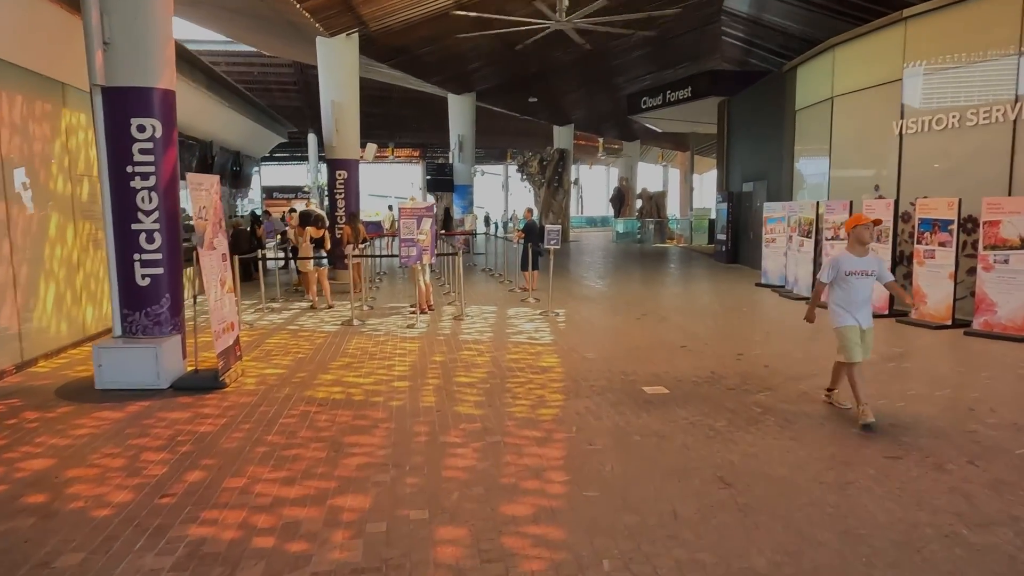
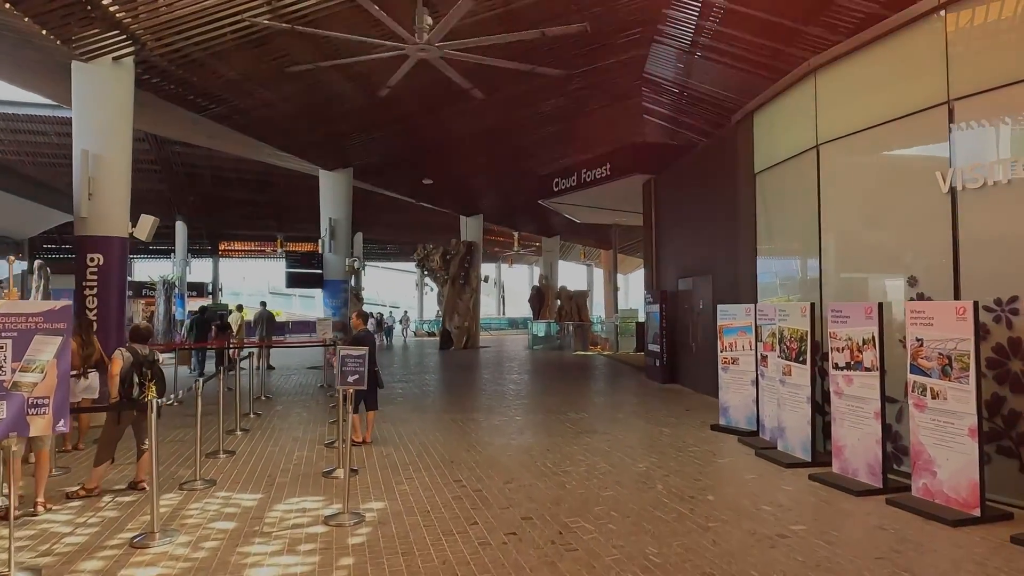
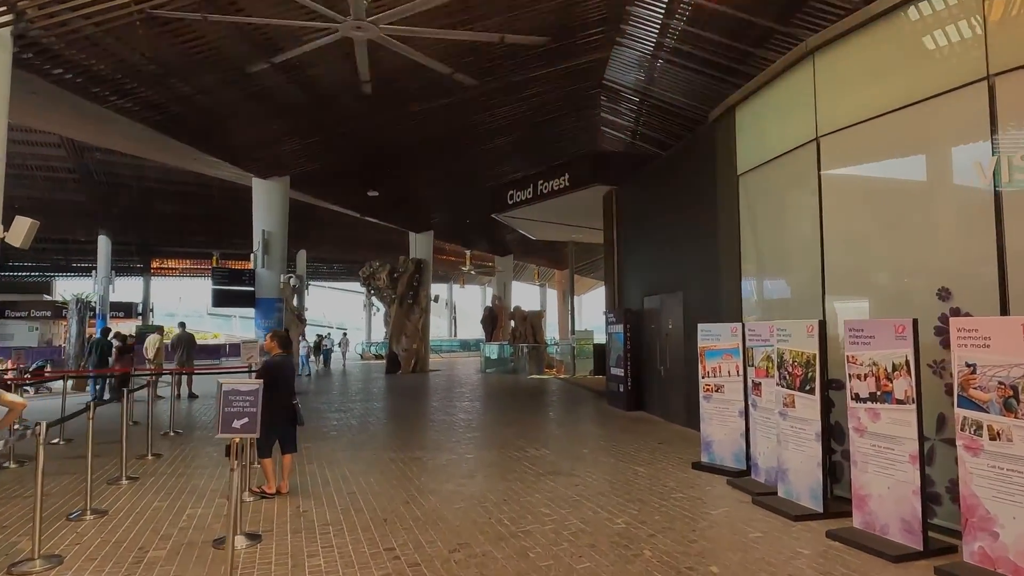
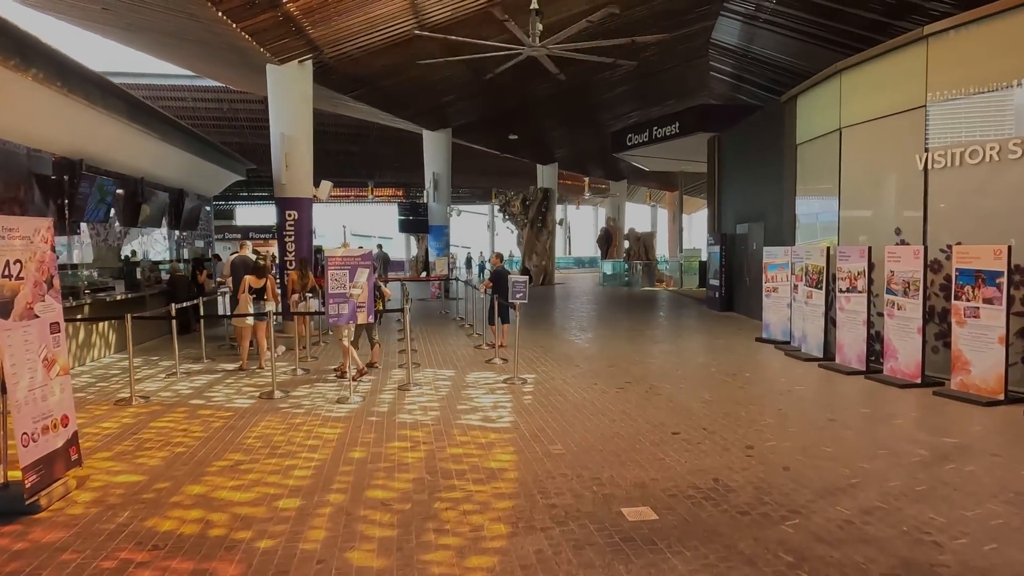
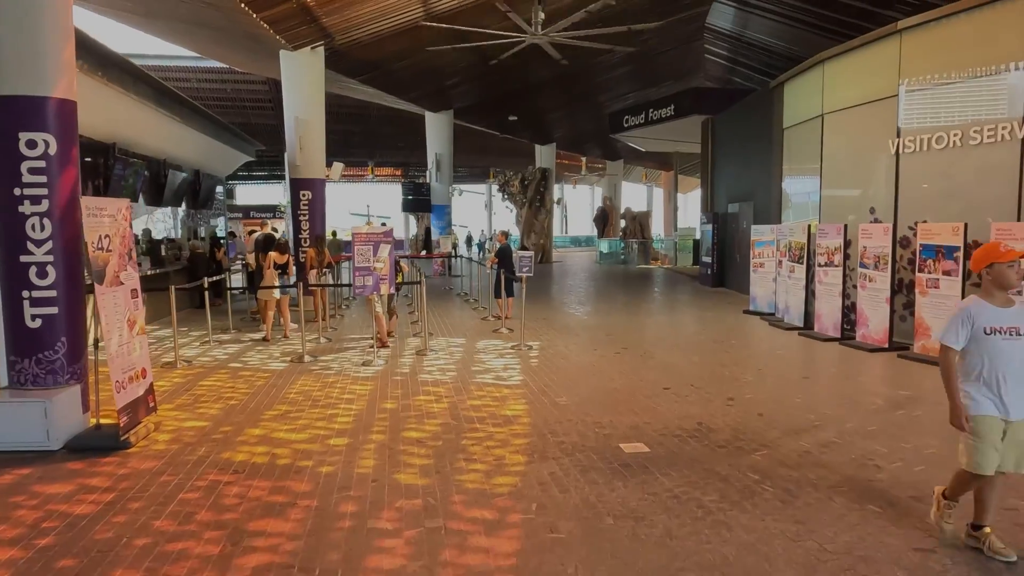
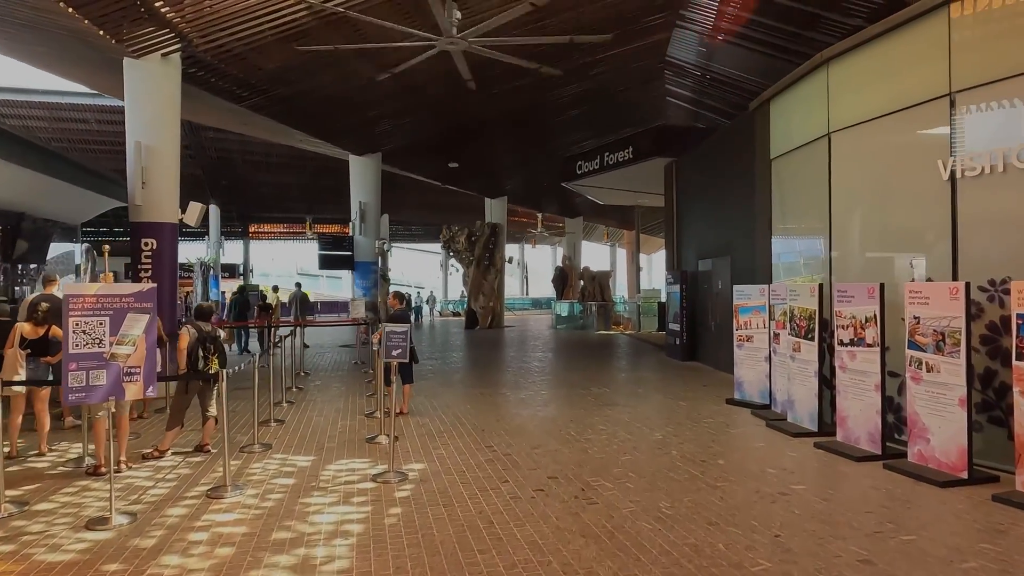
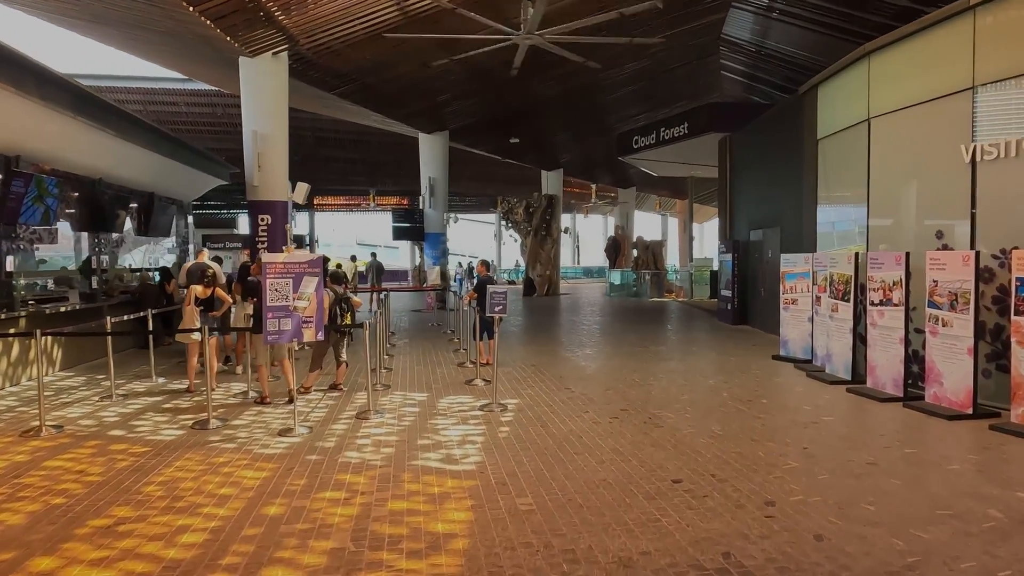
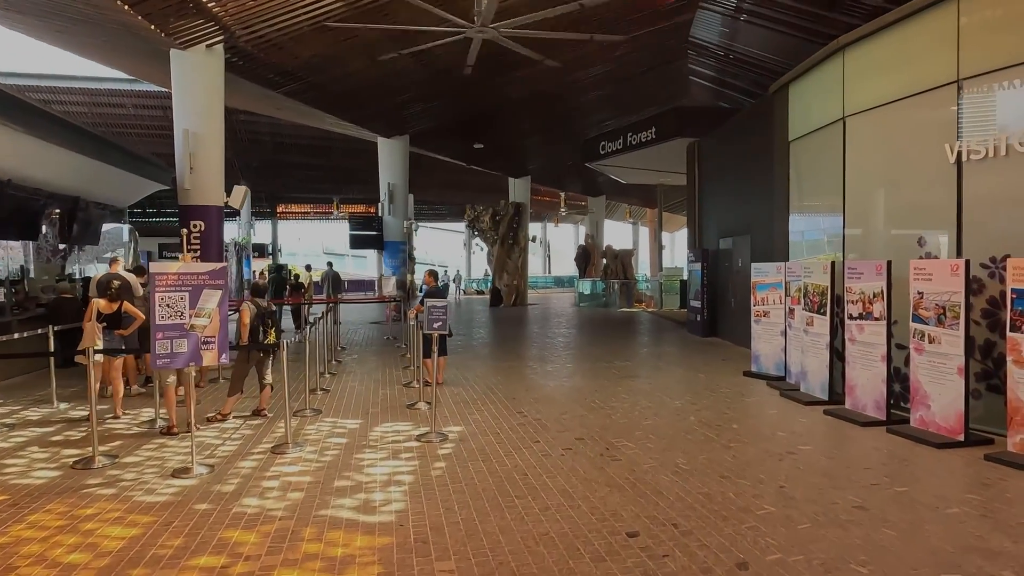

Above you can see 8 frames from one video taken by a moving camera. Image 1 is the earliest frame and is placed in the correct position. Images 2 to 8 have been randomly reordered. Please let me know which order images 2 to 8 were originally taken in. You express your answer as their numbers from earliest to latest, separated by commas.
5, 4, 7, 8, 6, 2, 3
